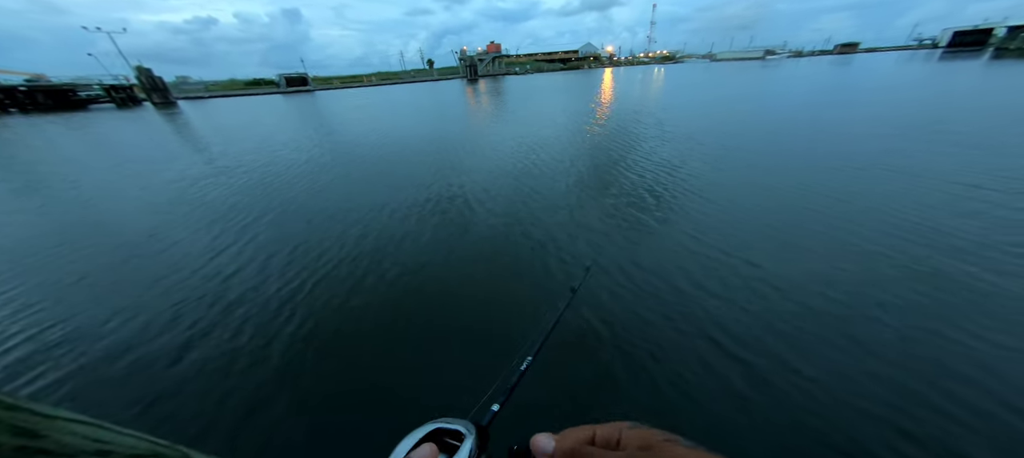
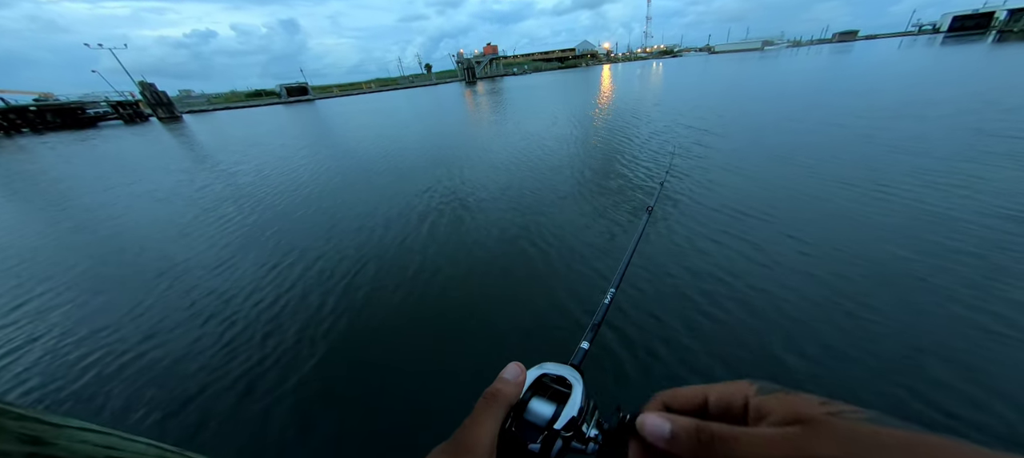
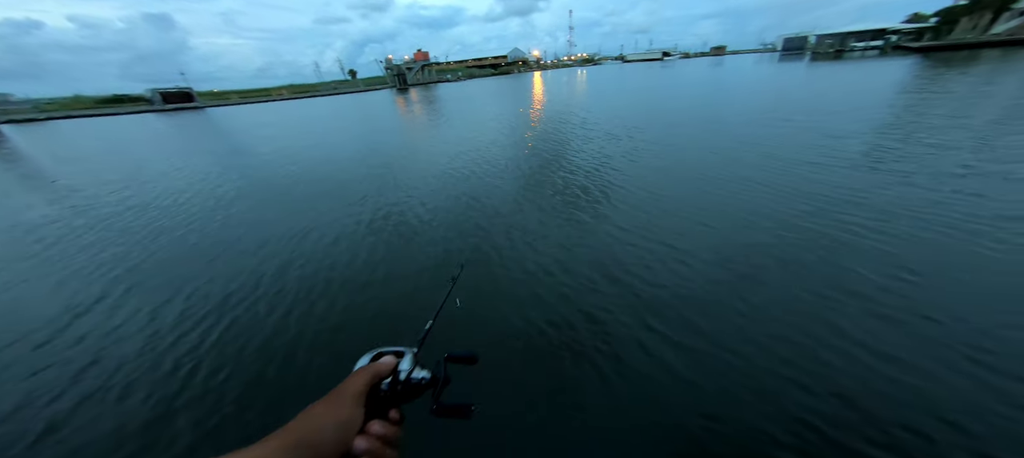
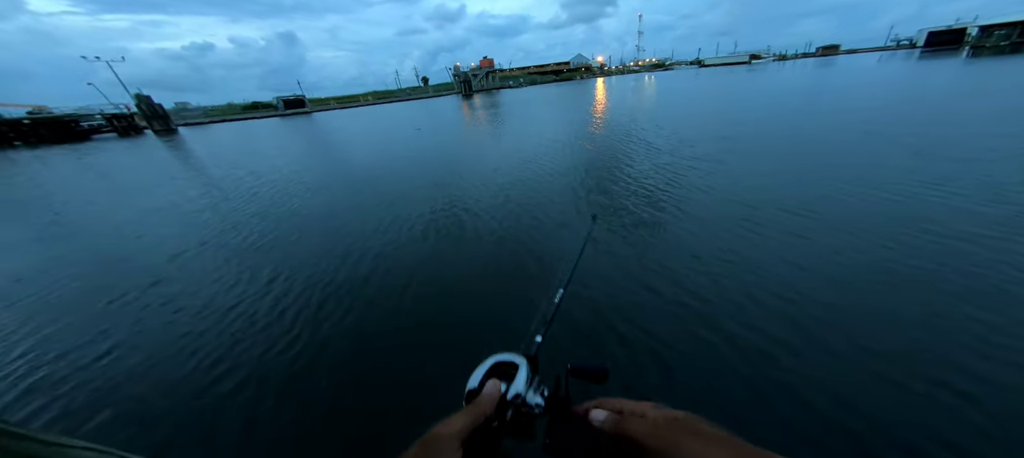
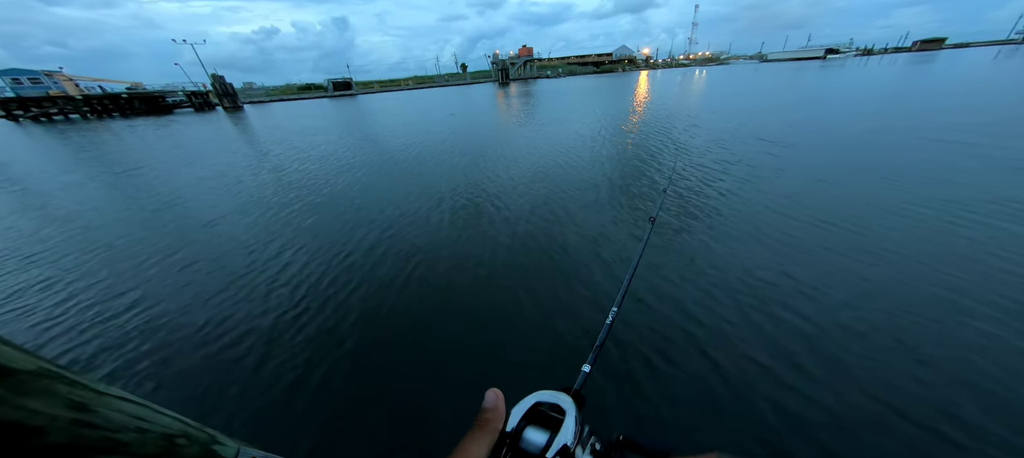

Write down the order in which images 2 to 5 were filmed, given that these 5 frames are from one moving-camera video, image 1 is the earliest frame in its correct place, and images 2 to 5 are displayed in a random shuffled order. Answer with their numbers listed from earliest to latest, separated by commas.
3, 4, 5, 2
